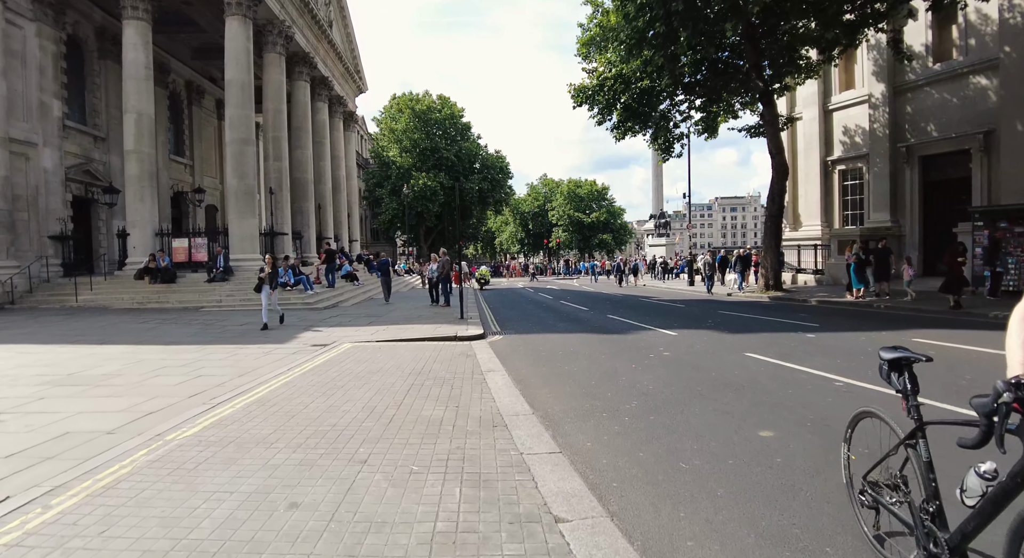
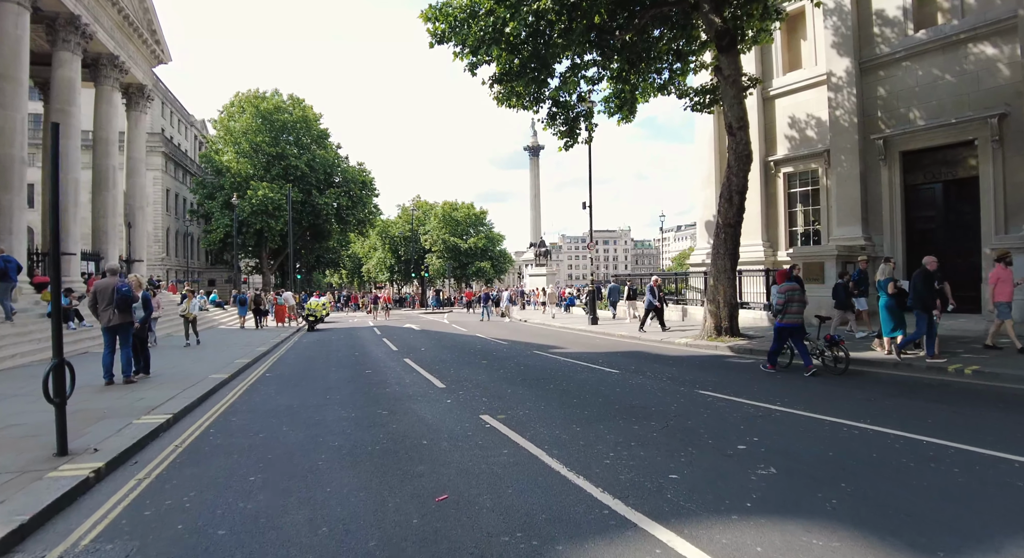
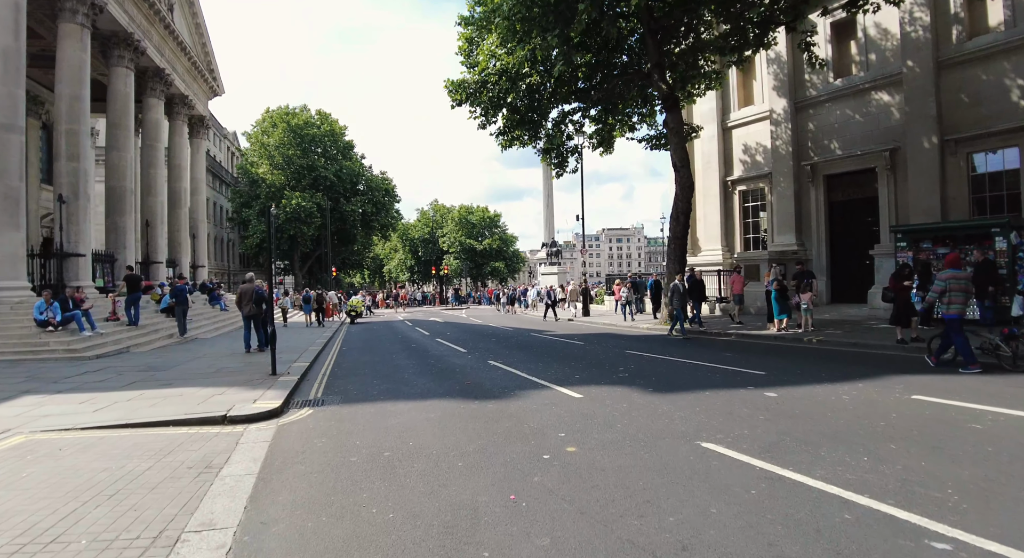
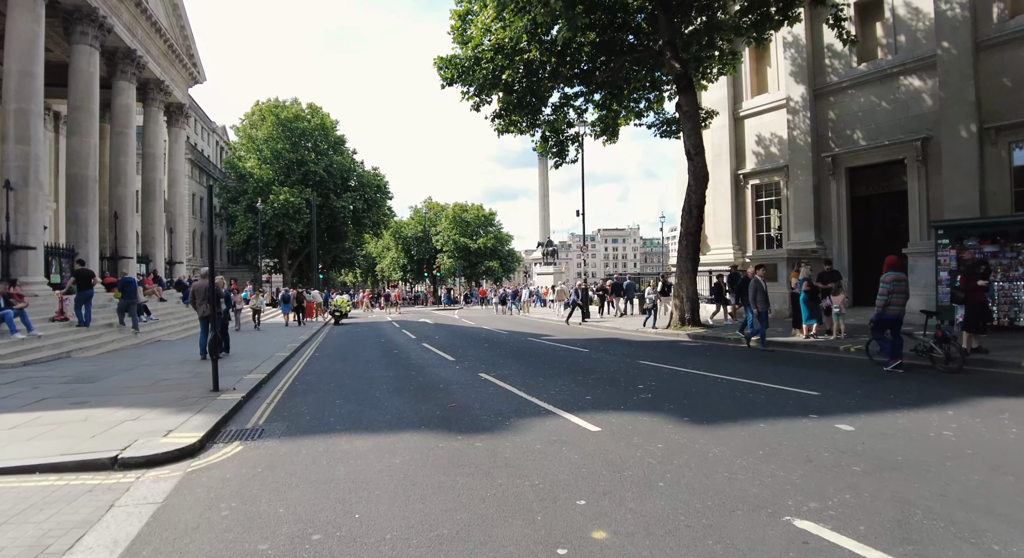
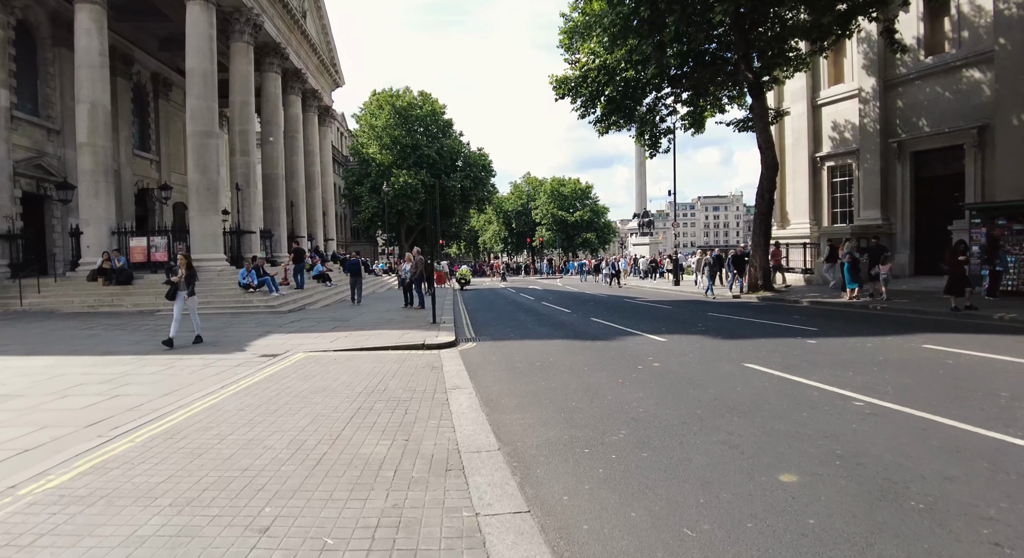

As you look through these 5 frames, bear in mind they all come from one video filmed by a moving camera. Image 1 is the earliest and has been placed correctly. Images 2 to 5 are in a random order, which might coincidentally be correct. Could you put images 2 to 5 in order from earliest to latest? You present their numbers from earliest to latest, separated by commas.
5, 3, 4, 2
